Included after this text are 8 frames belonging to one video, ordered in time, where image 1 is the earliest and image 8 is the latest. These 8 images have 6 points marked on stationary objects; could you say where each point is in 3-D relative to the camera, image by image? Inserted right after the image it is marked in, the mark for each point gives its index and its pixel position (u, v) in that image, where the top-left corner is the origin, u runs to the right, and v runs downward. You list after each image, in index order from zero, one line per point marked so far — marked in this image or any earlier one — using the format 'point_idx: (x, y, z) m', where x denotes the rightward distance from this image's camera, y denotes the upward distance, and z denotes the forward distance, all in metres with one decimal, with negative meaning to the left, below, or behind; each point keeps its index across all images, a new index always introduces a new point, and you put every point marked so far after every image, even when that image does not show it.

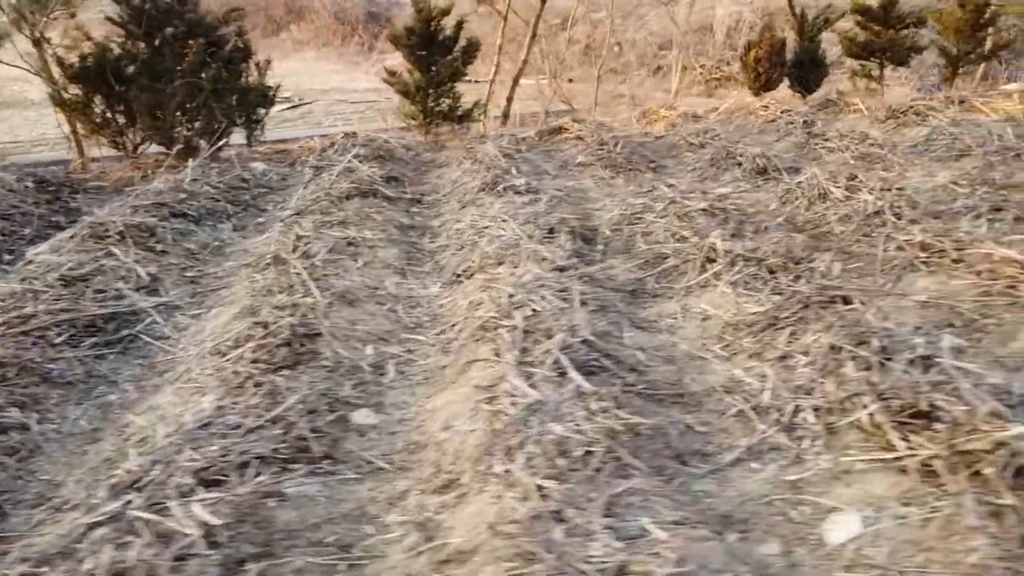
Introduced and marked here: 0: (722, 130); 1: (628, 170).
0: (+1.3, +1.0, +6.0) m
1: (+0.6, +0.6, +4.9) m
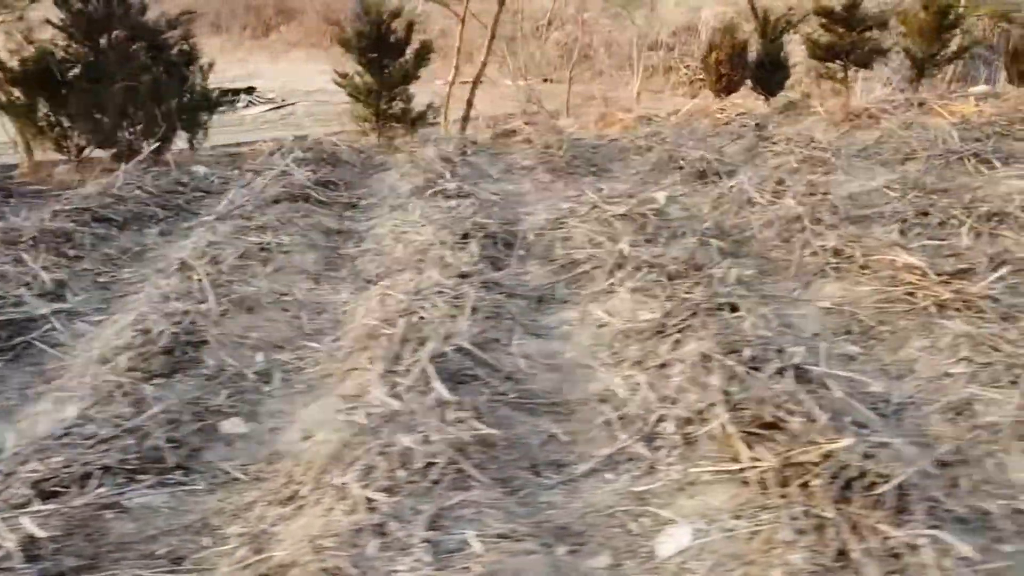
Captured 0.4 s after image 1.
0: (+1.0, +1.0, +6.0) m
1: (+0.3, +0.6, +4.9) m
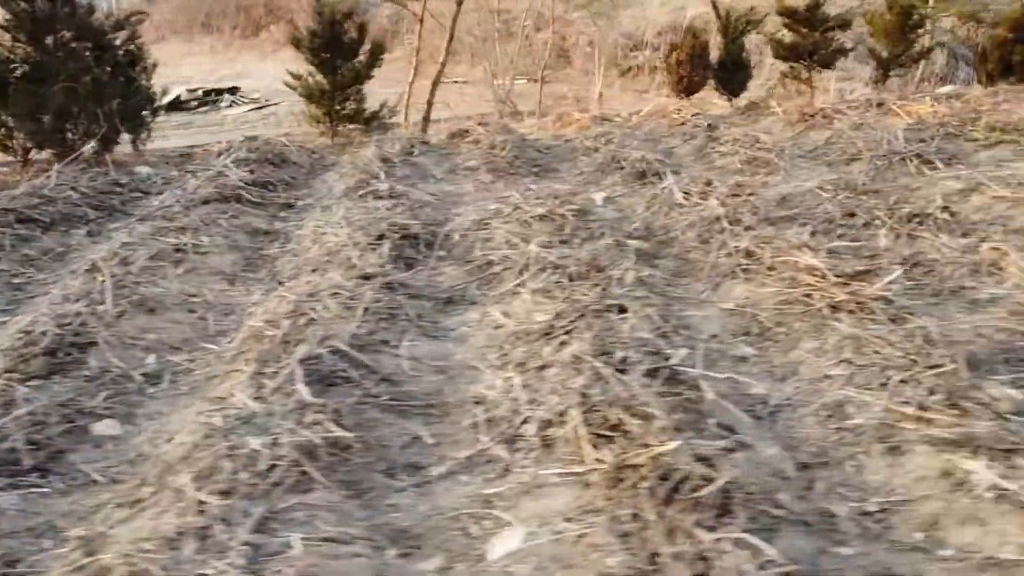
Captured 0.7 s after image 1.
0: (+0.7, +1.0, +6.0) m
1: (0.0, +0.6, +4.9) m
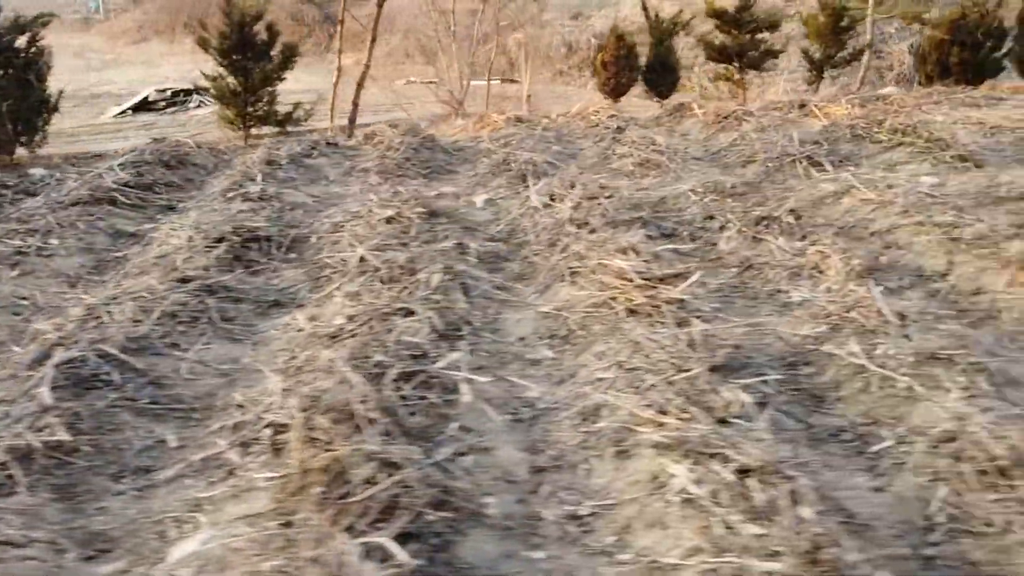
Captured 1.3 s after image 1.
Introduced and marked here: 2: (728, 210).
0: (+0.1, +1.0, +6.0) m
1: (-0.6, +0.6, +4.9) m
2: (+0.9, +0.3, +3.9) m
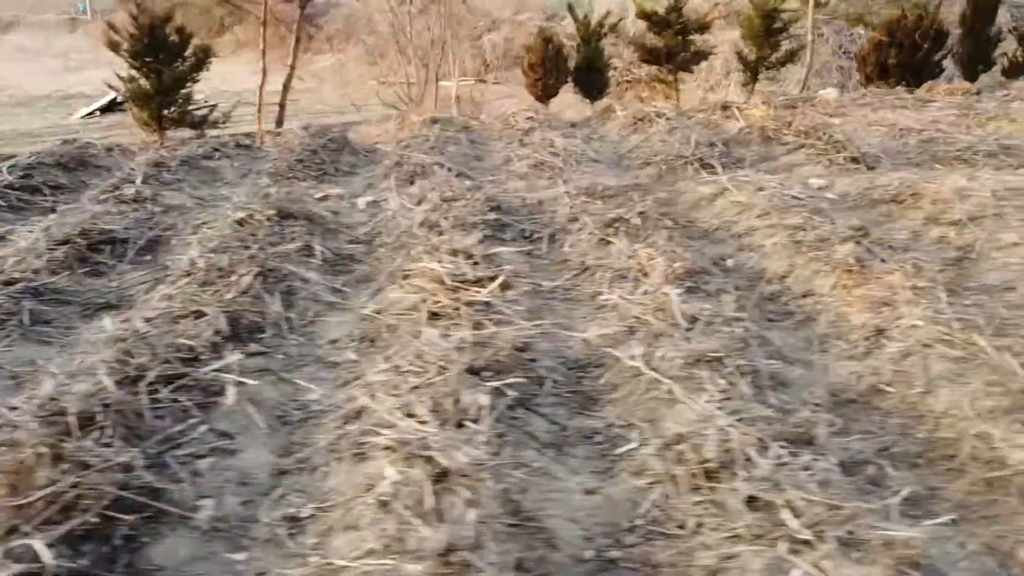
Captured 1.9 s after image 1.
0: (-0.4, +0.9, +6.0) m
1: (-1.2, +0.6, +4.9) m
2: (+0.3, +0.3, +4.0) m
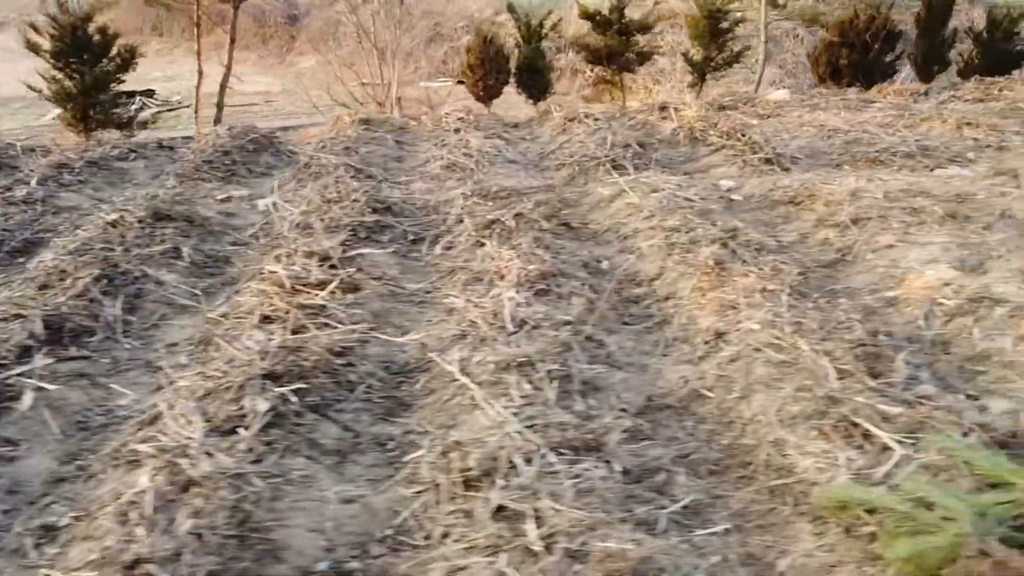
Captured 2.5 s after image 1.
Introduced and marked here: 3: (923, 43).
0: (-0.9, +0.9, +6.0) m
1: (-1.6, +0.6, +4.9) m
2: (-0.1, +0.3, +3.9) m
3: (+4.0, +2.4, +9.2) m
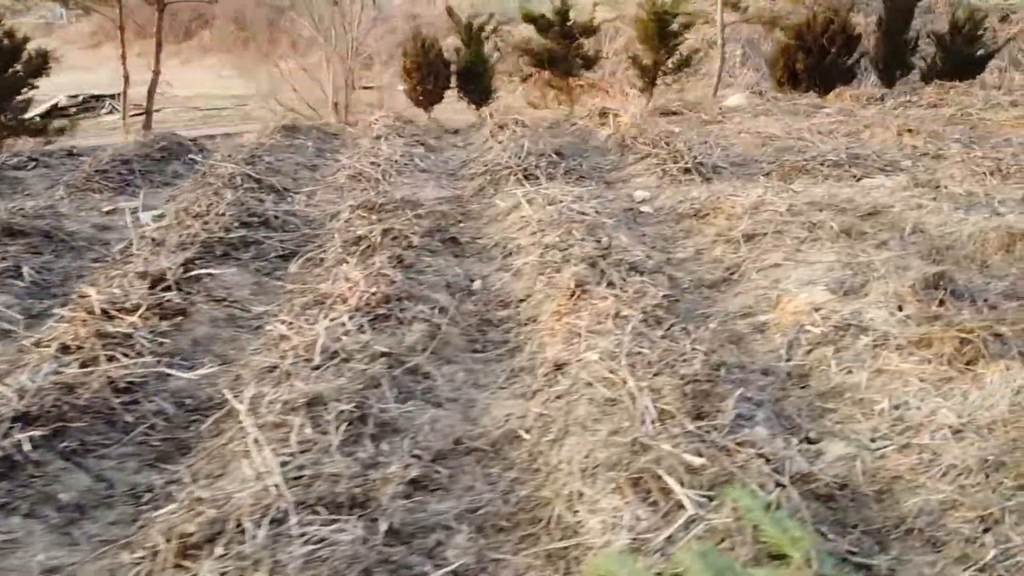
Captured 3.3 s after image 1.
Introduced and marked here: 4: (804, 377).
0: (-1.4, +0.8, +5.7) m
1: (-2.1, +0.5, +4.6) m
2: (-0.6, +0.2, +3.7) m
3: (+3.5, +2.3, +9.0) m
4: (+0.7, -0.2, +2.4) m
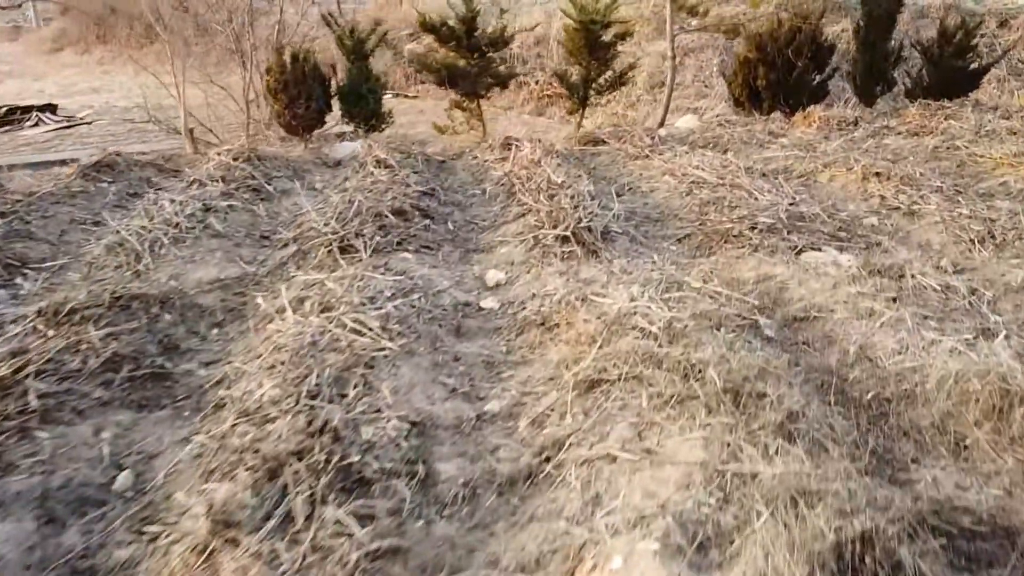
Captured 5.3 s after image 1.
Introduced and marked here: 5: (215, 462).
0: (-2.0, +0.4, +4.5) m
1: (-2.8, +0.1, +3.4) m
2: (-1.3, -0.2, +2.4) m
3: (+2.8, +1.8, +7.7) m
4: (0.0, -0.6, +1.1) m
5: (-0.6, -0.3, +1.9) m
